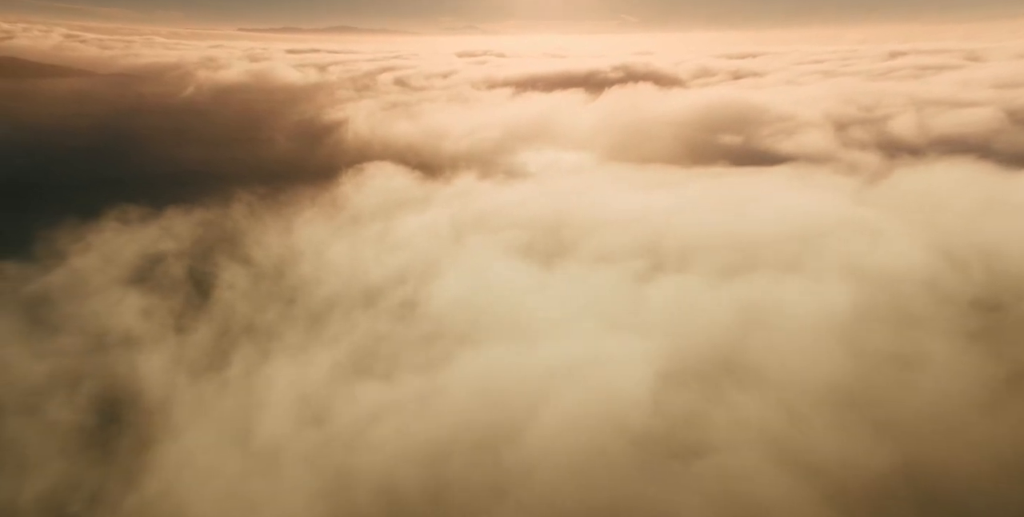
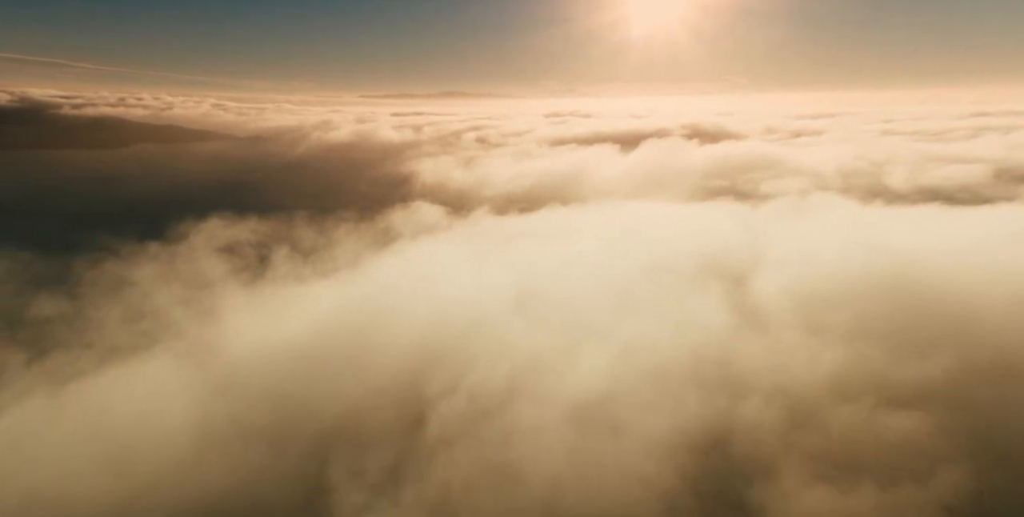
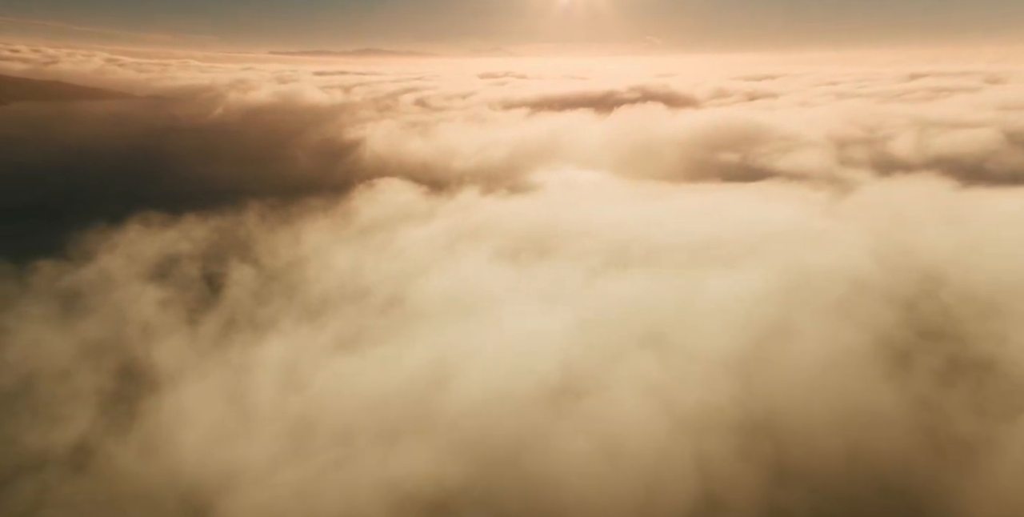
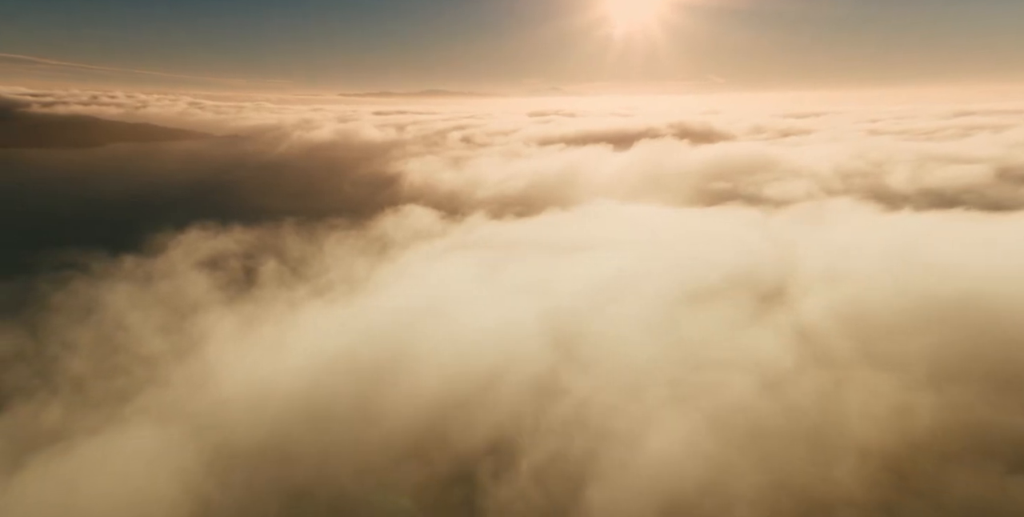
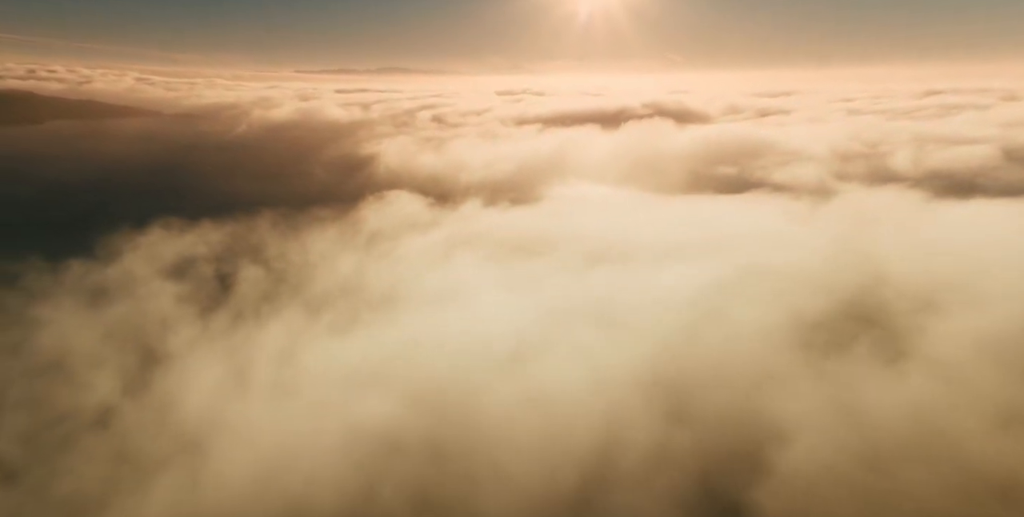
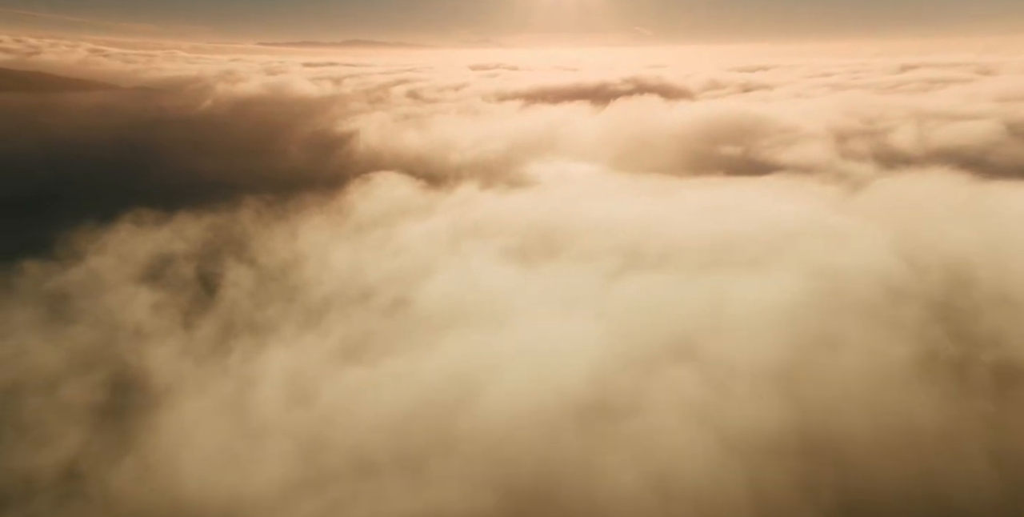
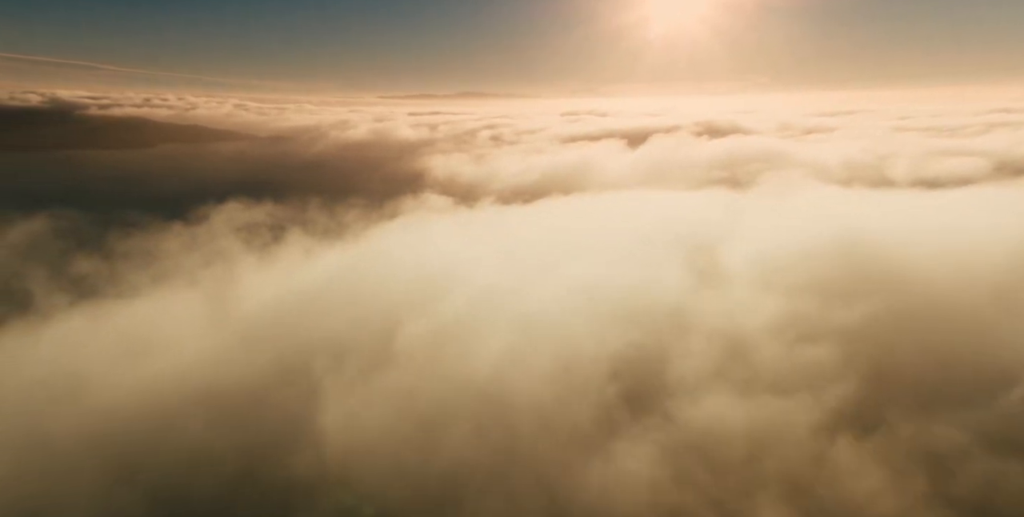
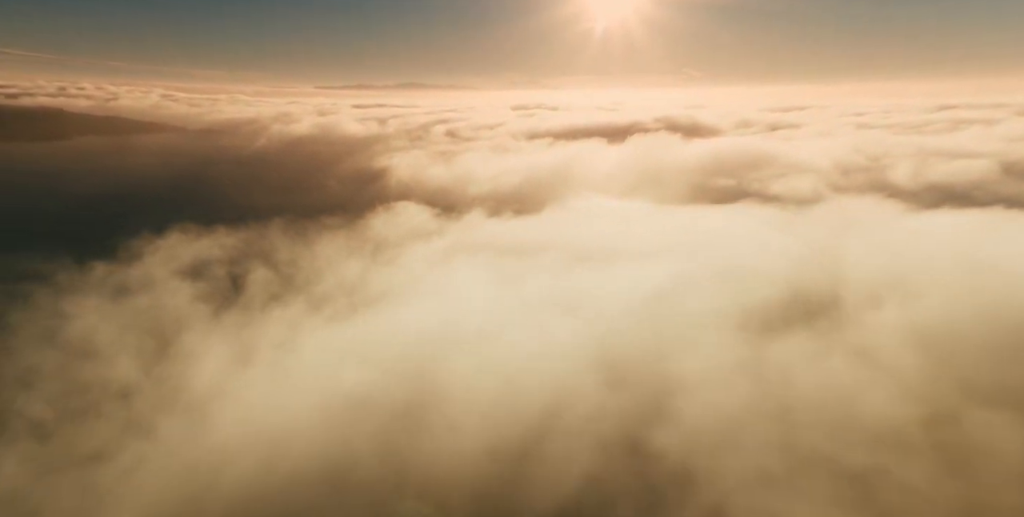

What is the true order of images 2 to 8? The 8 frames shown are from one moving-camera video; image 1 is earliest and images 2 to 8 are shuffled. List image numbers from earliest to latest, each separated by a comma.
6, 3, 5, 8, 4, 2, 7
